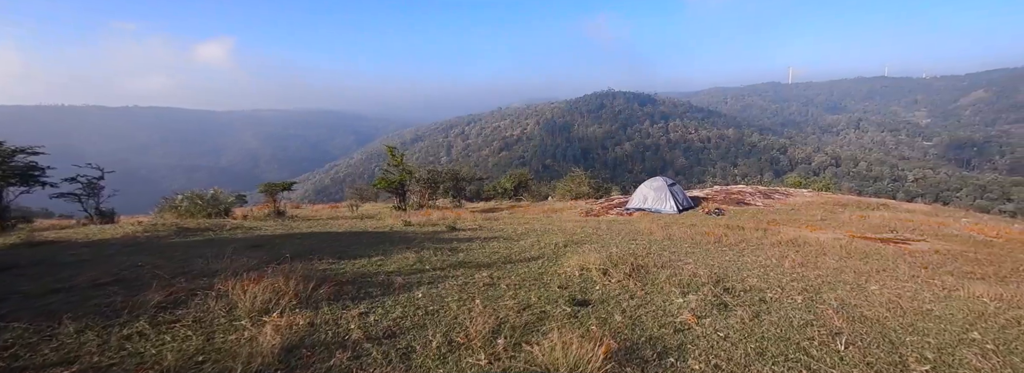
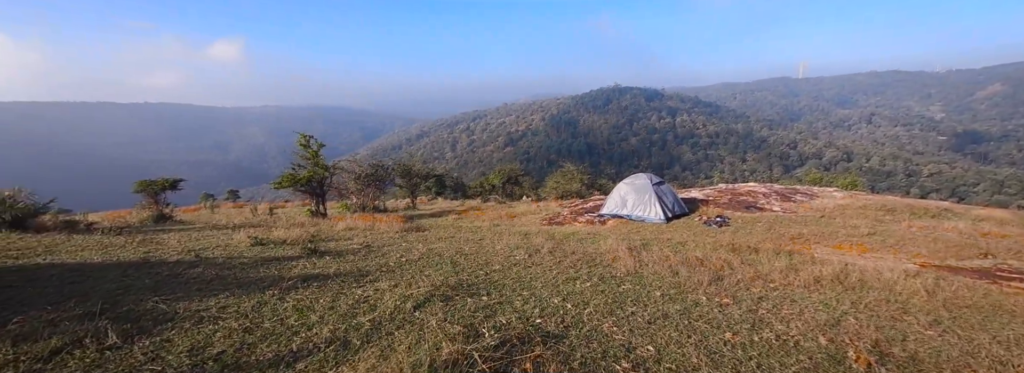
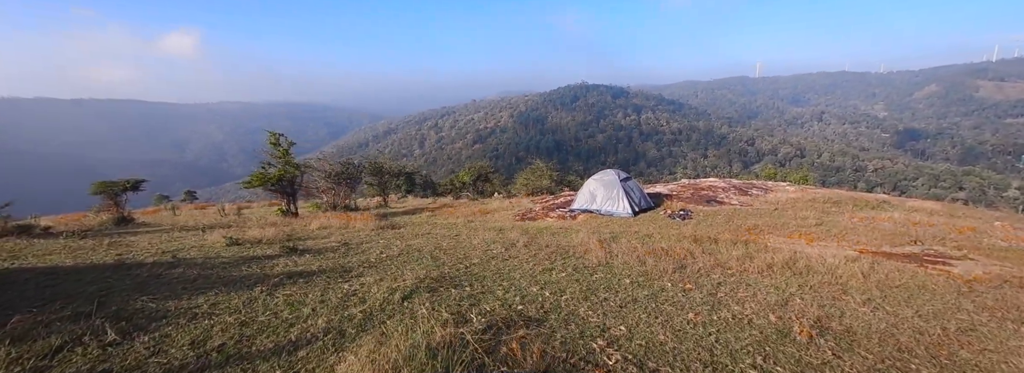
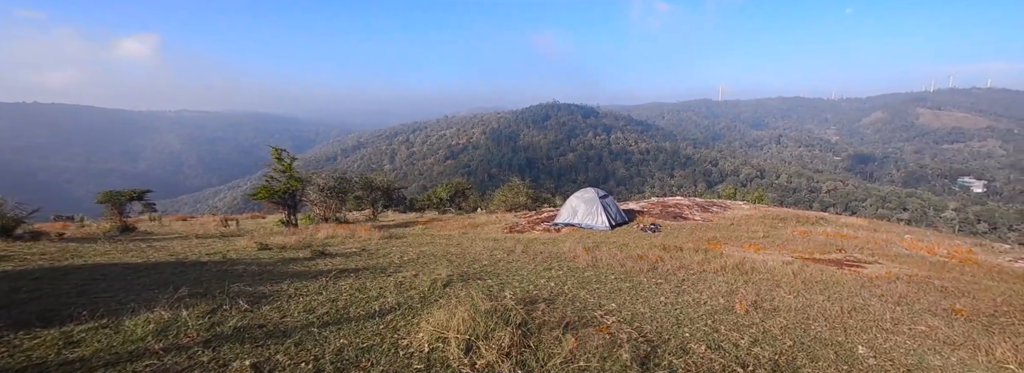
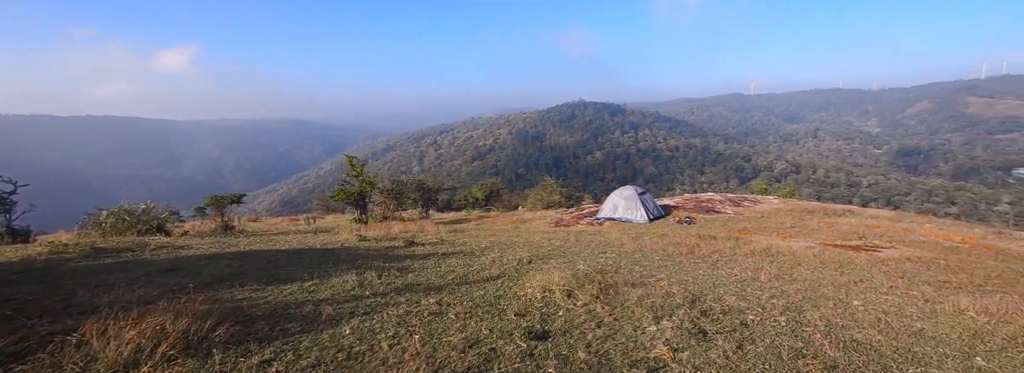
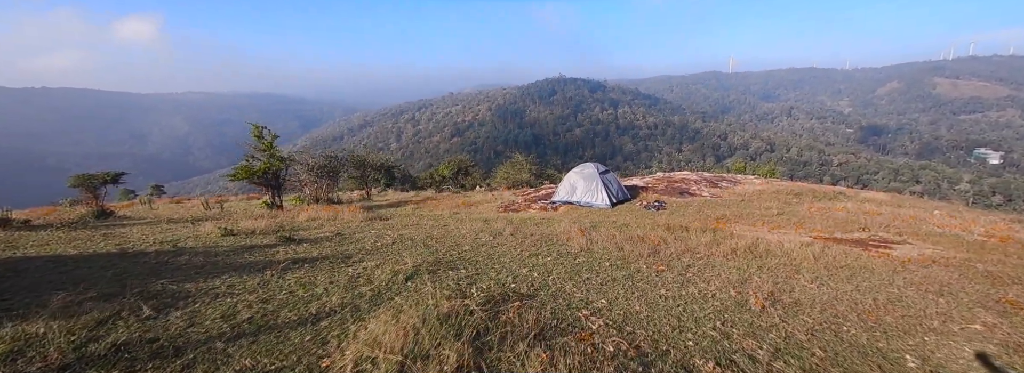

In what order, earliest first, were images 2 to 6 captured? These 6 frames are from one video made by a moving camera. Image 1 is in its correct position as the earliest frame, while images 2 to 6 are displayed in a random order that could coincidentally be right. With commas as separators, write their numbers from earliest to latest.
5, 4, 6, 3, 2
